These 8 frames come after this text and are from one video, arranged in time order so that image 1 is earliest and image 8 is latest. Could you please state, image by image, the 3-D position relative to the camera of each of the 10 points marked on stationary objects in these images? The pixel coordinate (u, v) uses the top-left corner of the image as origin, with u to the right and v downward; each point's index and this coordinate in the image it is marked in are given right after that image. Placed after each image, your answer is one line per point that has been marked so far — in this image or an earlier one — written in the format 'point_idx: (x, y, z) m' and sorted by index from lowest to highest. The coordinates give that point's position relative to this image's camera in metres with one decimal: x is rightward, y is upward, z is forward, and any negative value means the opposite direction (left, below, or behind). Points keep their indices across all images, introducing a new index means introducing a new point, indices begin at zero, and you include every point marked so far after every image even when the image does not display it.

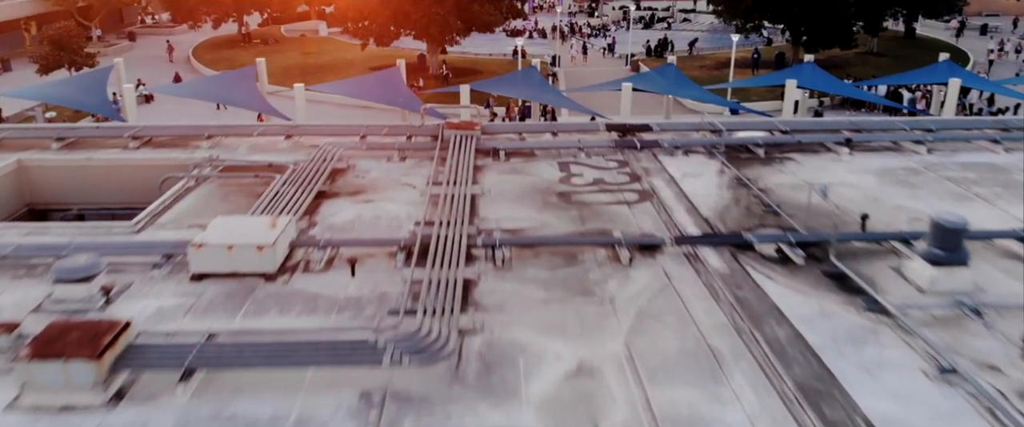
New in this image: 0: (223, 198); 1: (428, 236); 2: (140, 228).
0: (-4.4, +0.2, +10.5) m
1: (-1.1, -0.3, +8.8) m
2: (-5.0, -0.2, +9.2) m
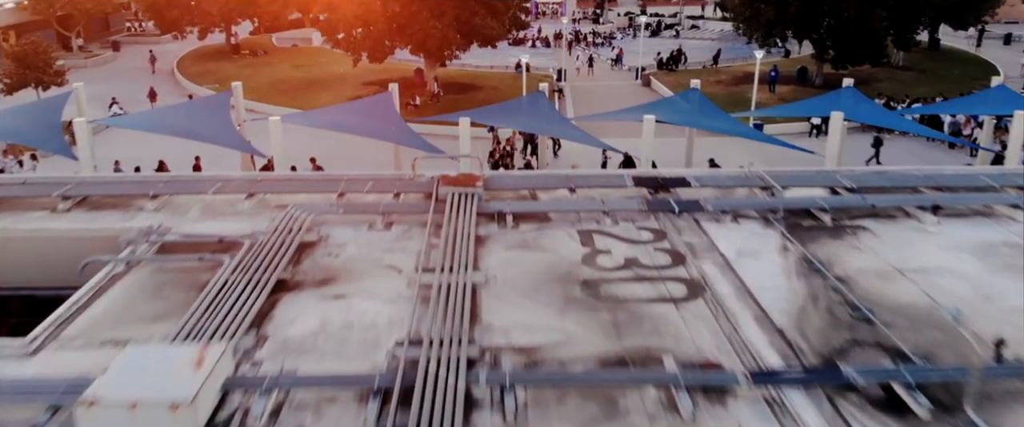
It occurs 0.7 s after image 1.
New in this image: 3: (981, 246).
0: (-4.3, -0.9, +8.2) m
1: (-1.0, -1.4, +6.6) m
2: (-4.9, -1.4, +7.0) m
3: (+6.4, -0.4, +9.4) m
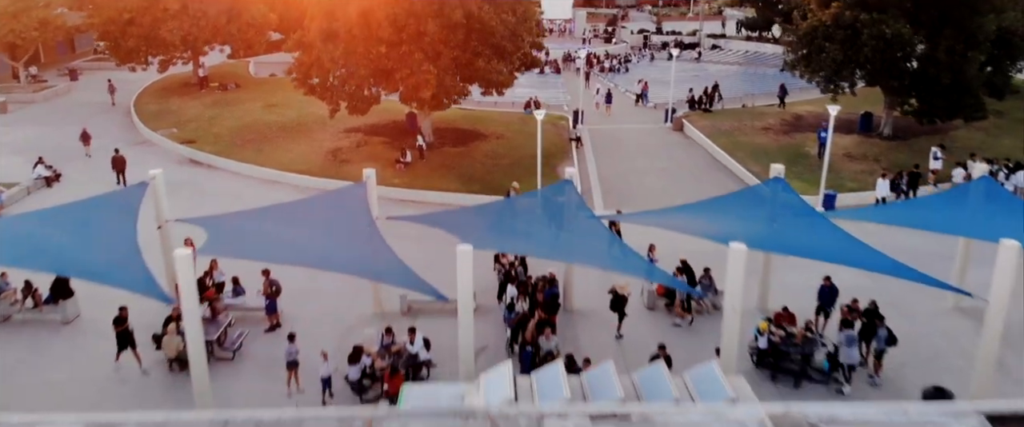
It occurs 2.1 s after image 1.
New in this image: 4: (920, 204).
0: (-4.0, -3.7, +3.1) m
1: (-0.6, -4.2, +1.4) m
2: (-4.5, -4.1, +1.8) m
3: (+6.8, -3.2, +4.2) m
4: (+9.1, +0.2, +15.2) m
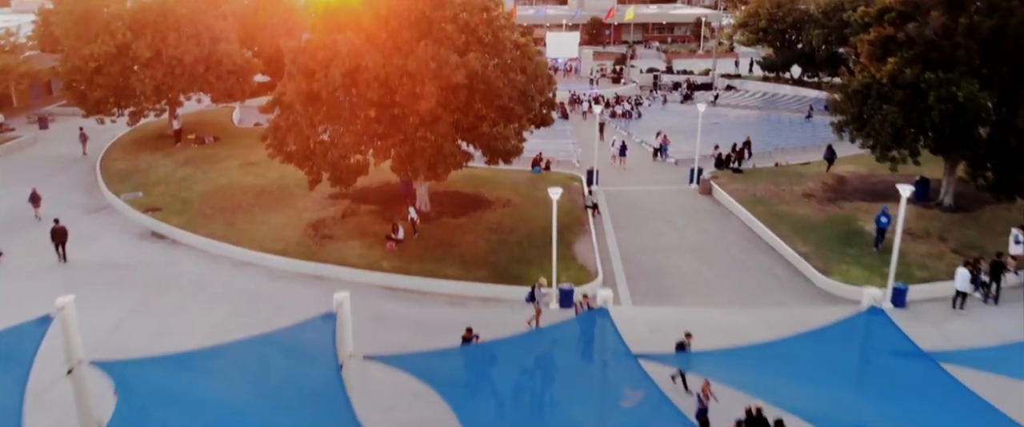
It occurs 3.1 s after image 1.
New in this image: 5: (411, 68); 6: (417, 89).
0: (-3.7, -5.6, -0.5) m
1: (-0.4, -6.0, -2.2) m
2: (-4.3, -6.0, -1.8) m
3: (+7.0, -5.2, +0.6) m
4: (+9.4, -2.1, +11.7) m
5: (-2.8, +4.1, +19.3) m
6: (-2.7, +3.6, +19.5) m
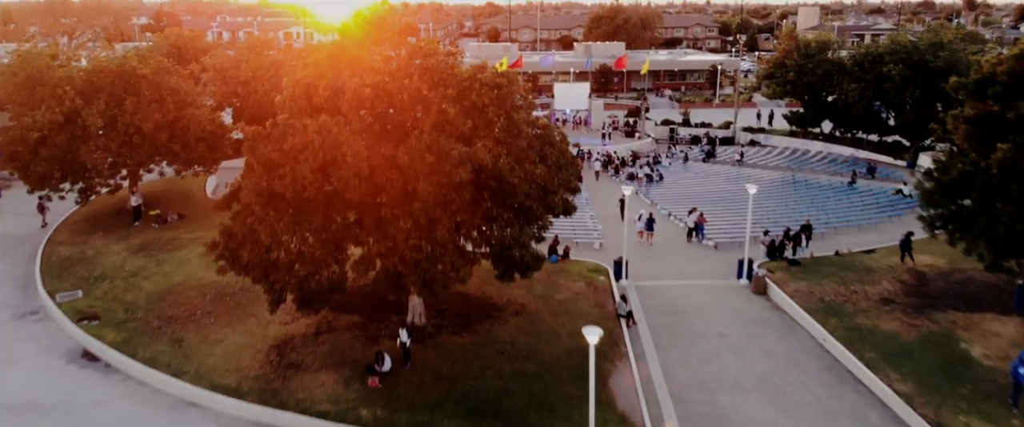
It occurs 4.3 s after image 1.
0: (-3.3, -7.6, -5.3) m
1: (0.0, -7.9, -7.0) m
2: (-3.9, -7.9, -6.6) m
3: (+7.4, -7.2, -4.1) m
4: (+9.8, -4.7, +7.1) m
5: (-2.4, +1.1, +15.0) m
6: (-2.3, +0.6, +15.2) m
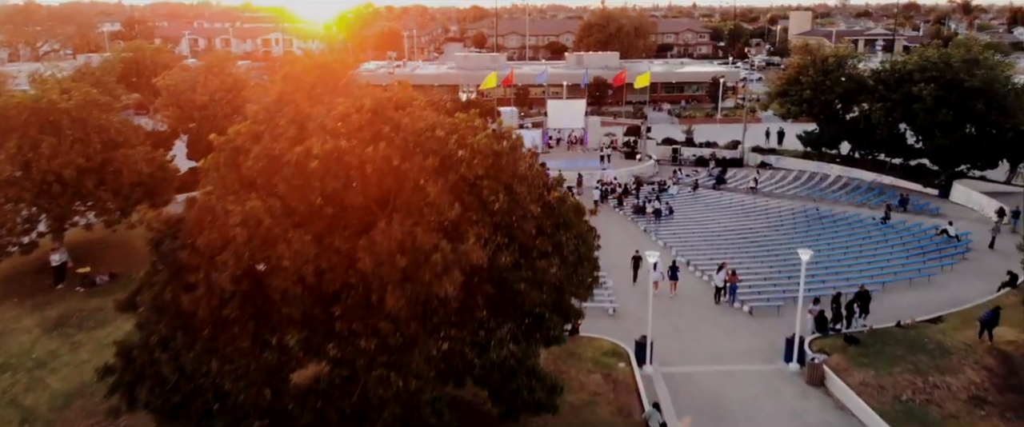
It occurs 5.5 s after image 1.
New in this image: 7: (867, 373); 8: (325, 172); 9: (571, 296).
0: (-2.8, -9.5, -9.6) m
1: (+0.6, -9.8, -11.3) m
2: (-3.3, -9.8, -10.9) m
3: (+7.9, -9.0, -8.3) m
4: (+10.1, -6.6, +3.0) m
5: (-2.3, -0.8, +10.7) m
6: (-2.2, -1.4, +10.9) m
7: (+9.2, -4.1, +17.7) m
8: (-3.1, +0.7, +11.1) m
9: (+1.1, -1.4, +13.0) m
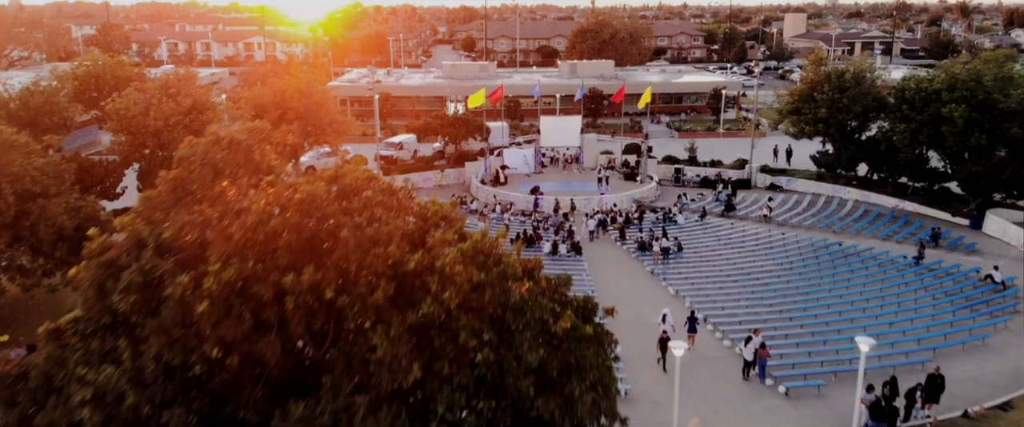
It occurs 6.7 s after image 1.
0: (-2.6, -11.3, -13.2) m
1: (+0.8, -11.6, -14.8) m
2: (-3.1, -11.6, -14.5) m
3: (+8.1, -10.8, -11.7) m
4: (+10.1, -8.3, -0.4) m
5: (-2.5, -2.6, +7.1) m
6: (-2.4, -3.2, +7.3) m
7: (+9.0, -5.8, +14.3) m
8: (-3.2, -1.2, +7.5) m
9: (+0.9, -3.2, +9.5) m
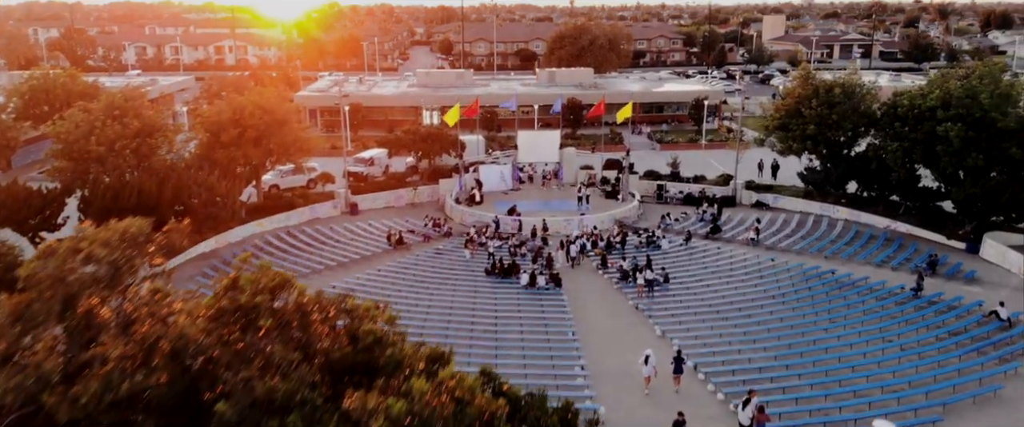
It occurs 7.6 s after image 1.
0: (-2.3, -12.7, -15.3) m
1: (+1.1, -13.0, -16.8) m
2: (-2.8, -13.0, -16.6) m
3: (+8.3, -12.1, -13.5) m
4: (+10.0, -9.6, -2.2) m
5: (-2.9, -4.0, +5.0) m
6: (-2.8, -4.6, +5.2) m
7: (+8.4, -7.1, +12.5) m
8: (-3.6, -2.5, +5.4) m
9: (+0.5, -4.6, +7.5) m
